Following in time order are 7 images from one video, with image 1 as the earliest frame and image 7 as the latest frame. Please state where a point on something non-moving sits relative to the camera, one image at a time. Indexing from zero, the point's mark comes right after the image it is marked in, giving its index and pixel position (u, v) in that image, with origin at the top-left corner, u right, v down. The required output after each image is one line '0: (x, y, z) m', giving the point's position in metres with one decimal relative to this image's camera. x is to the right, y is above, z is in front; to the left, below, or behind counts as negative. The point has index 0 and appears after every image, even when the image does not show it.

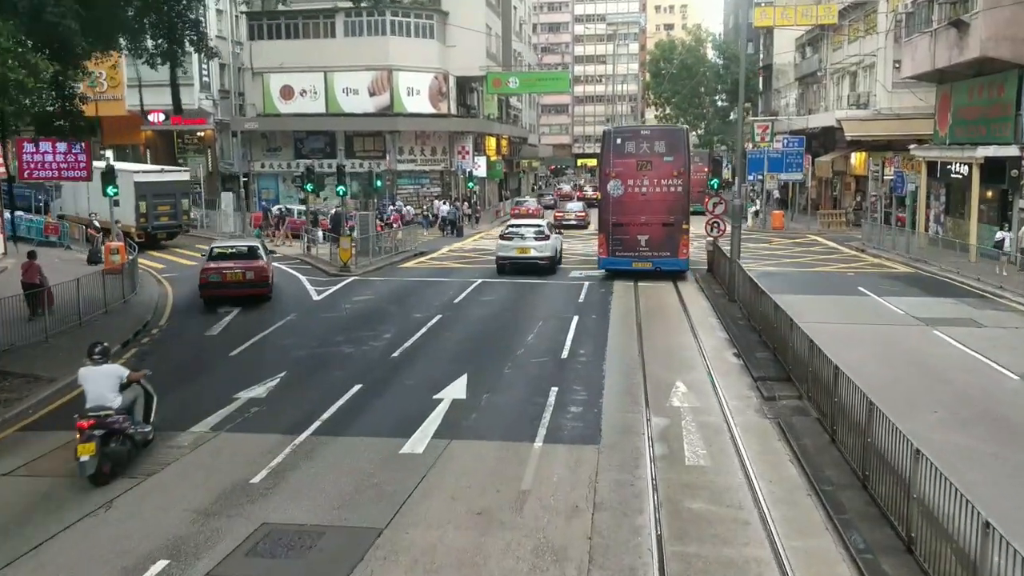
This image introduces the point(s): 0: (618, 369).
0: (+1.5, -1.2, +14.9) m
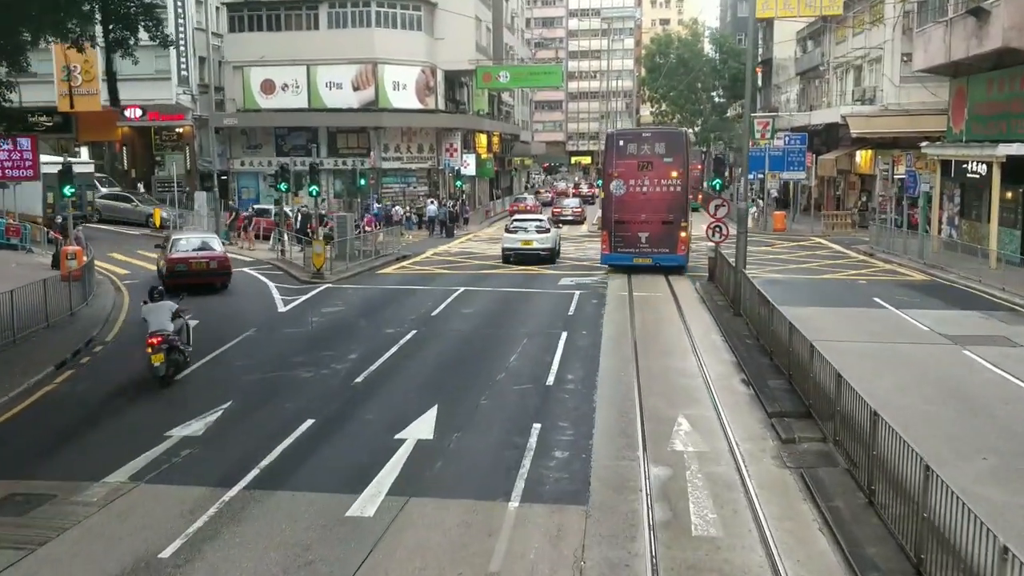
0: (+1.3, -1.4, +13.0) m
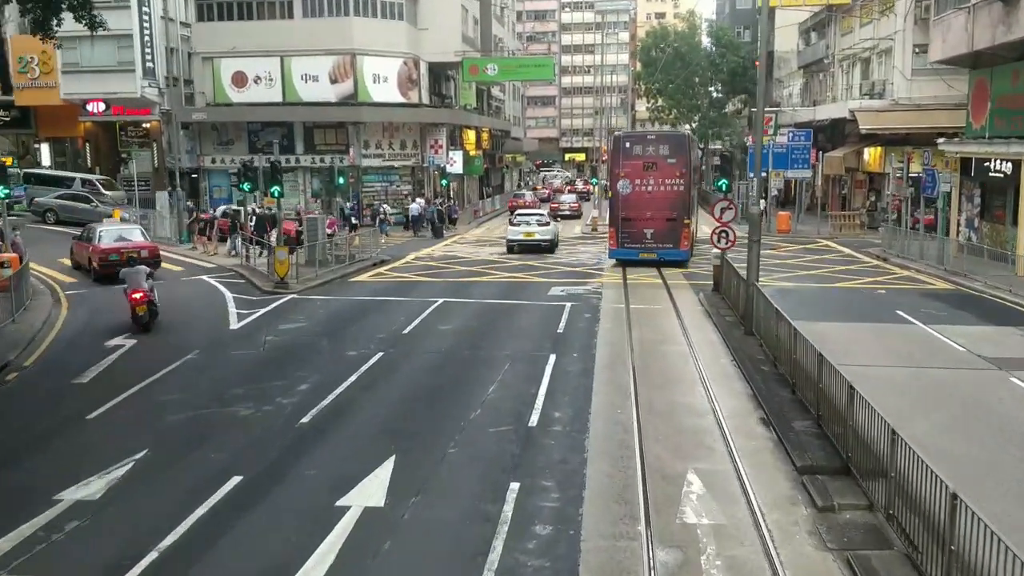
0: (+1.0, -1.7, +10.7) m
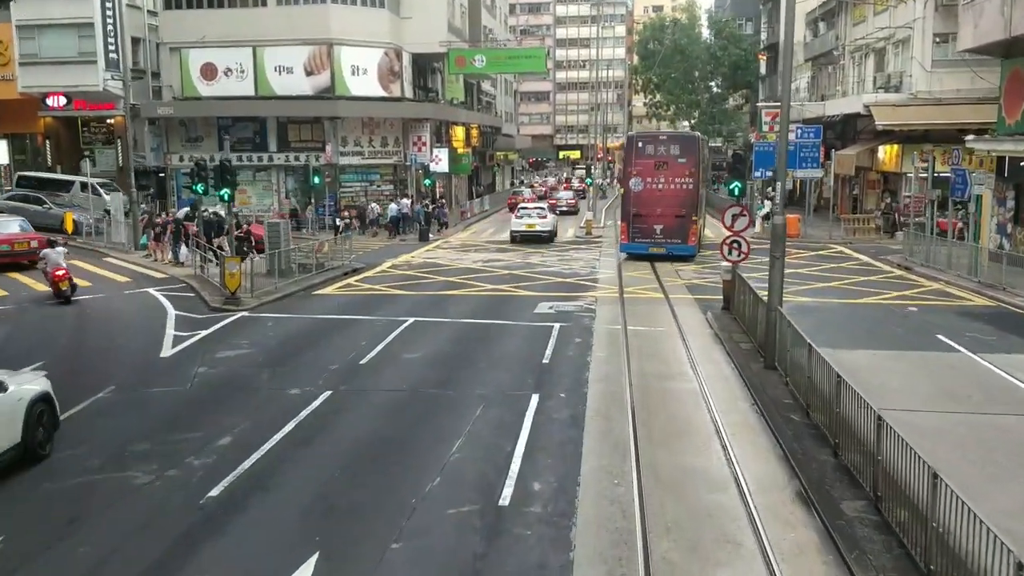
0: (+0.7, -2.0, +8.1) m
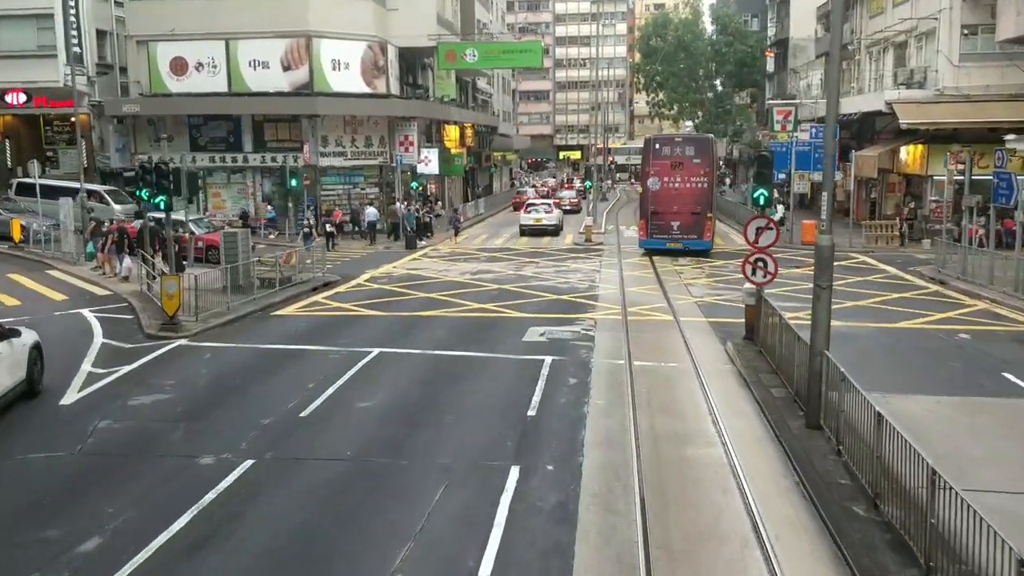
0: (+0.4, -2.4, +5.3) m
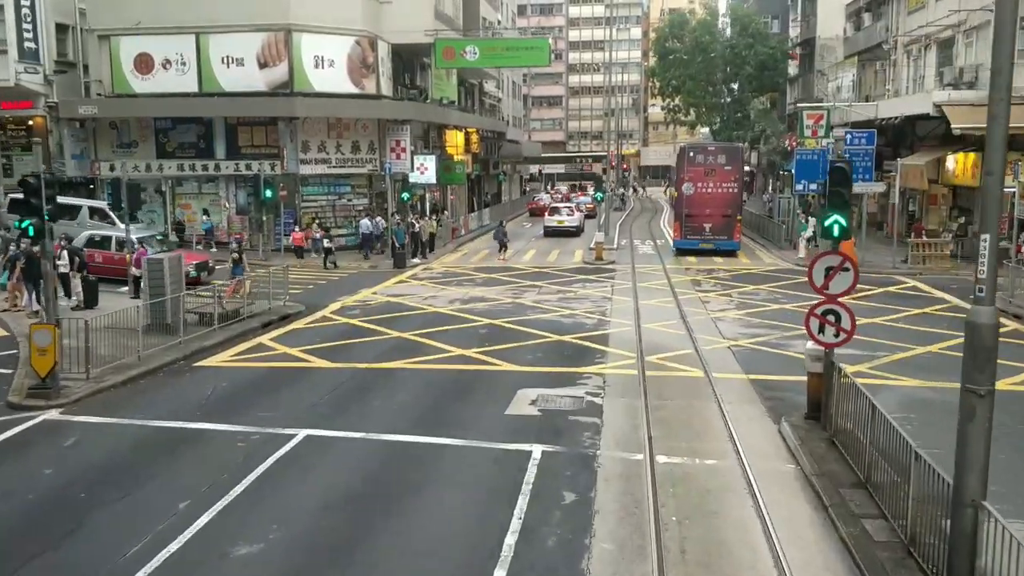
0: (0.0, -3.0, +1.1) m
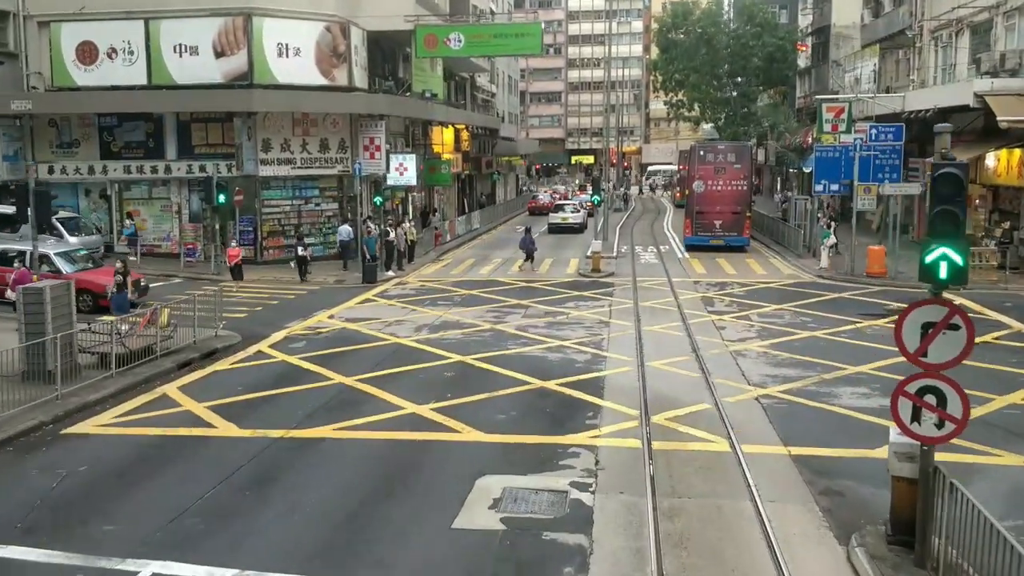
0: (-0.4, -3.5, -2.6) m
